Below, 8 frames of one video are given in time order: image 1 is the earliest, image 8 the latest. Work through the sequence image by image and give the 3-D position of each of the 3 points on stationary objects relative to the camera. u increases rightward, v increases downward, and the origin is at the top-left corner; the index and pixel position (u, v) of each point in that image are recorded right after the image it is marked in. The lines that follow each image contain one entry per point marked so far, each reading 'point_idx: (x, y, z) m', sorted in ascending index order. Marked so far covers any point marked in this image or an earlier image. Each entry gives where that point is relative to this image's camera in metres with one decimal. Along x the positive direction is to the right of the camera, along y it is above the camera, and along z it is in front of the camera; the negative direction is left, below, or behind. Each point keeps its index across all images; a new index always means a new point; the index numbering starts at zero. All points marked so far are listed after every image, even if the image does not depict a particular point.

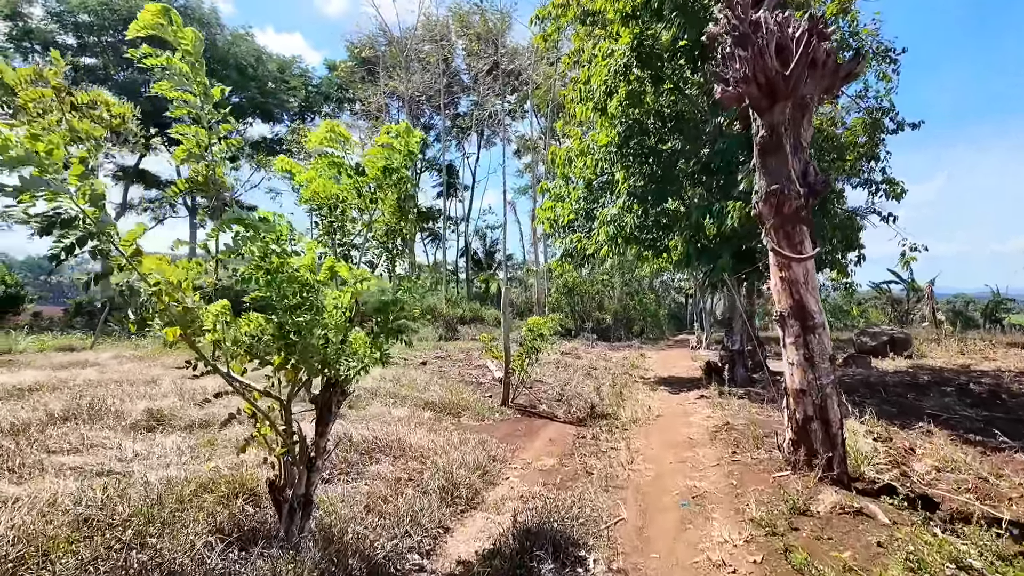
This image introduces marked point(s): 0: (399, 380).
0: (-1.1, -0.9, +5.9) m
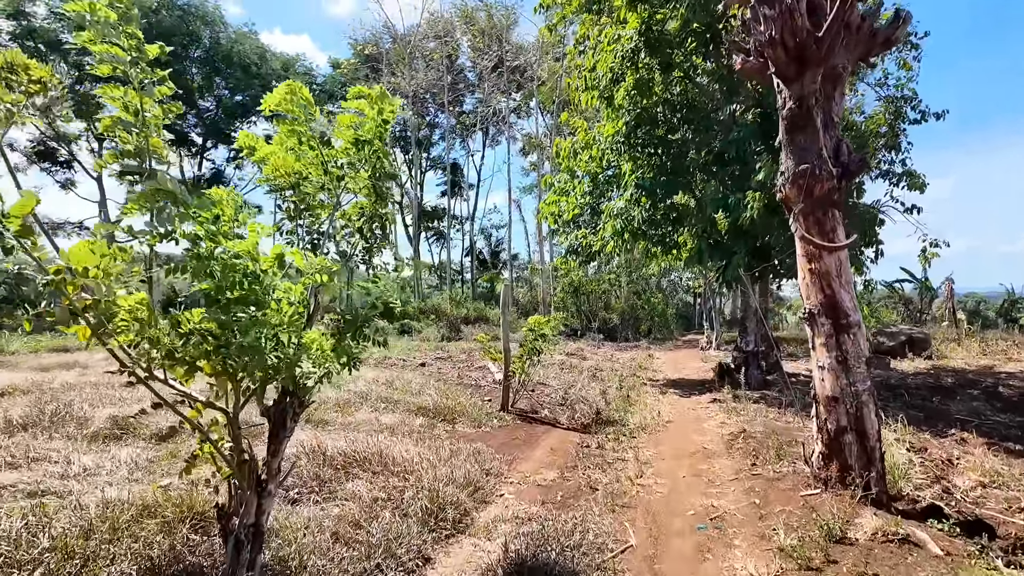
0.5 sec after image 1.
0: (-1.1, -0.9, +5.6) m
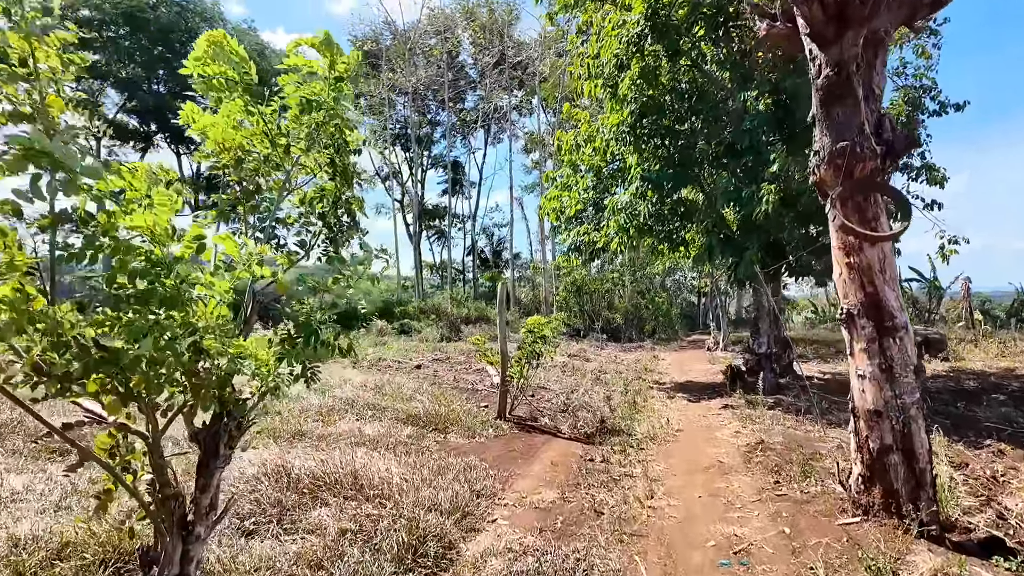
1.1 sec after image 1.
0: (-1.1, -0.9, +5.2) m
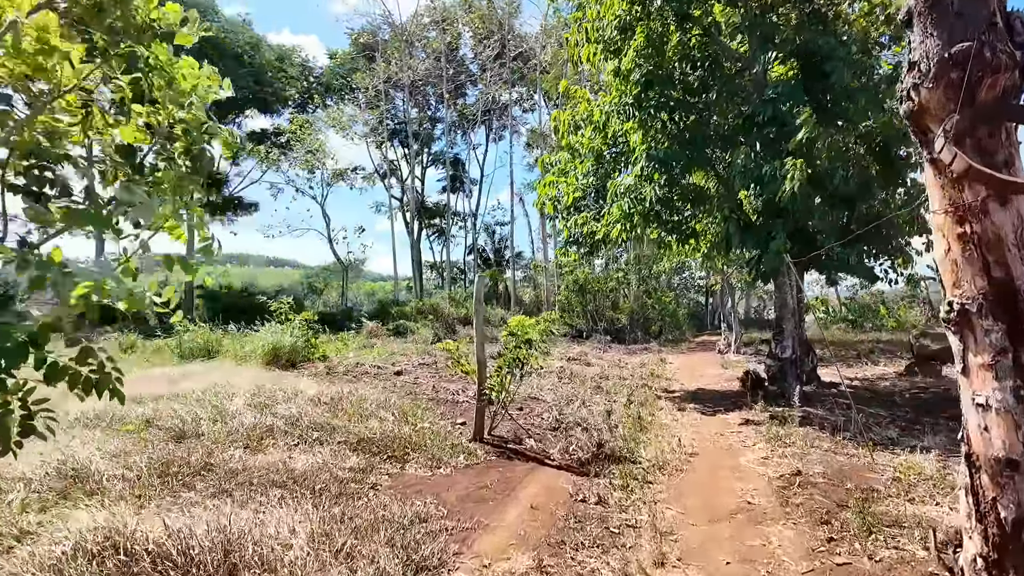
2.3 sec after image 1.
0: (-1.3, -0.8, +4.4) m
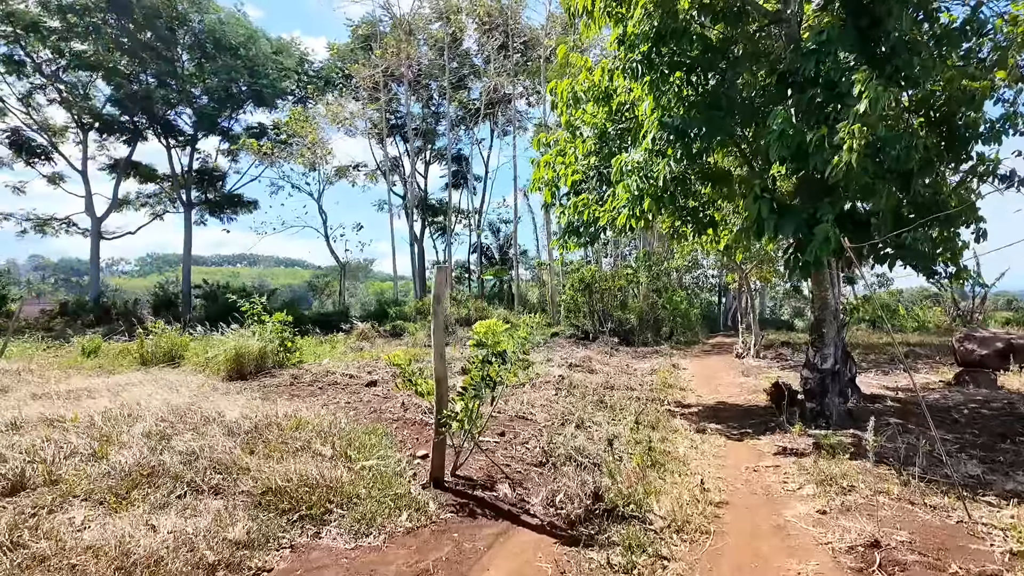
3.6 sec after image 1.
0: (-1.4, -0.8, +3.5) m
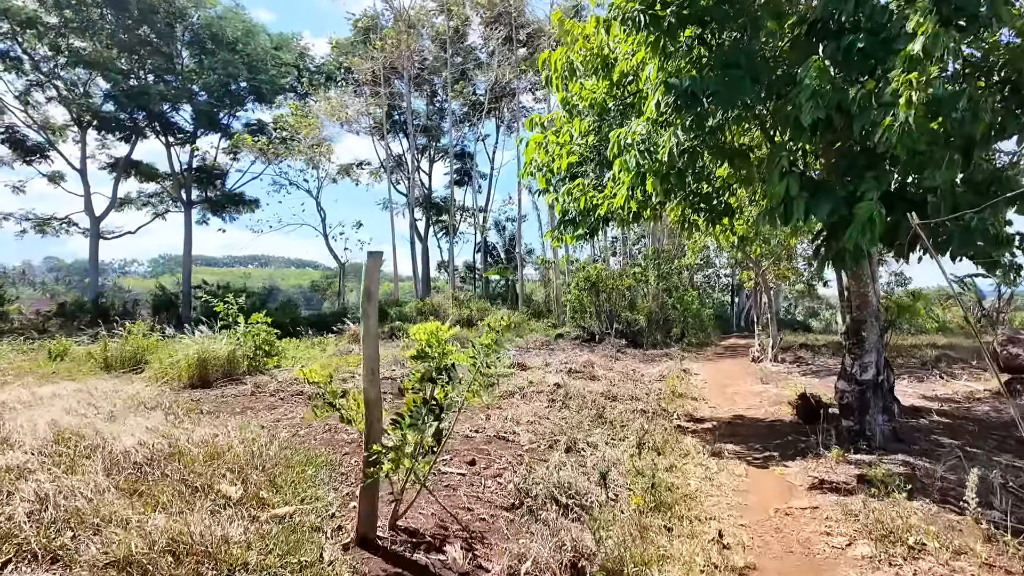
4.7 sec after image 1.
0: (-1.6, -0.8, +2.7) m
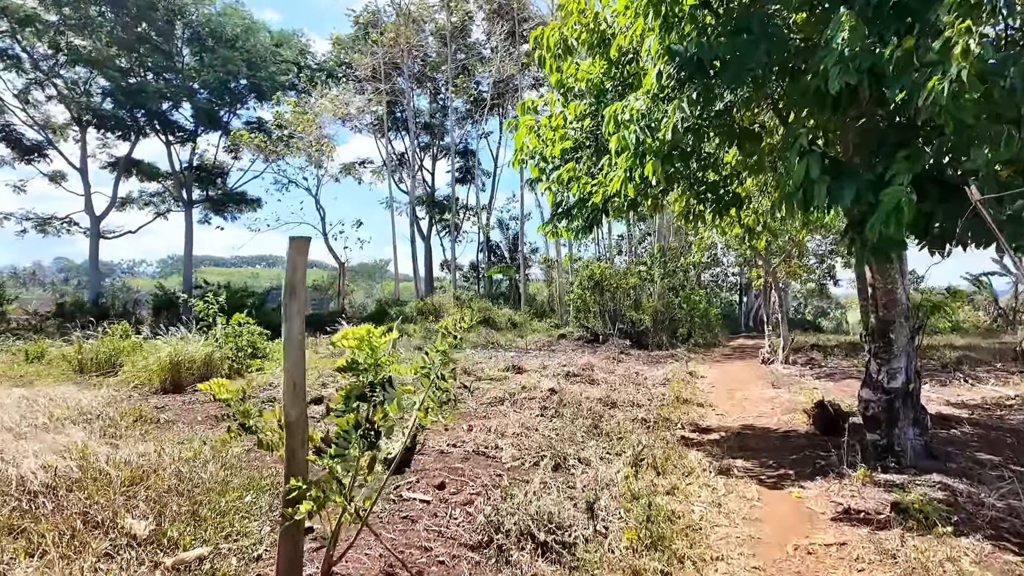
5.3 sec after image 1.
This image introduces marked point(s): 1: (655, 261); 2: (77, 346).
0: (-1.7, -0.8, +2.3) m
1: (+3.2, +0.6, +13.5) m
2: (-5.7, -0.8, +7.8) m
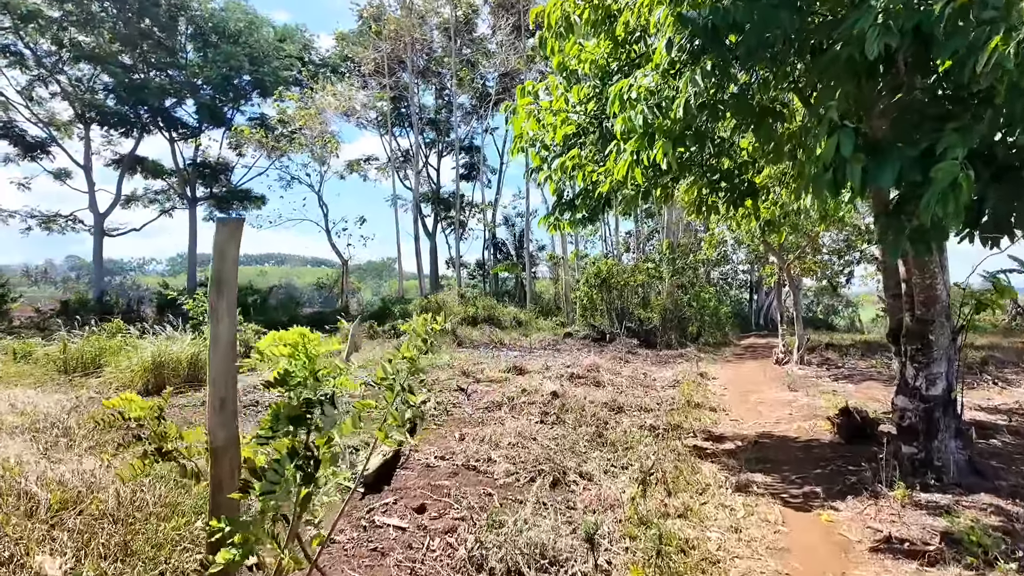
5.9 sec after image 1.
0: (-1.7, -0.7, +2.0) m
1: (+3.3, +0.7, +13.1) m
2: (-5.7, -0.7, +7.6) m
